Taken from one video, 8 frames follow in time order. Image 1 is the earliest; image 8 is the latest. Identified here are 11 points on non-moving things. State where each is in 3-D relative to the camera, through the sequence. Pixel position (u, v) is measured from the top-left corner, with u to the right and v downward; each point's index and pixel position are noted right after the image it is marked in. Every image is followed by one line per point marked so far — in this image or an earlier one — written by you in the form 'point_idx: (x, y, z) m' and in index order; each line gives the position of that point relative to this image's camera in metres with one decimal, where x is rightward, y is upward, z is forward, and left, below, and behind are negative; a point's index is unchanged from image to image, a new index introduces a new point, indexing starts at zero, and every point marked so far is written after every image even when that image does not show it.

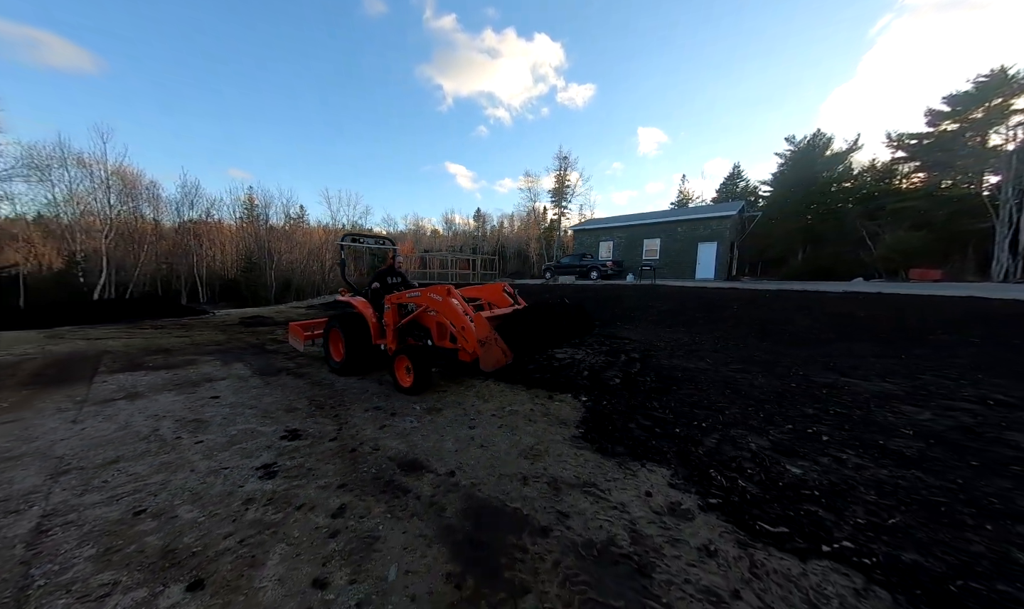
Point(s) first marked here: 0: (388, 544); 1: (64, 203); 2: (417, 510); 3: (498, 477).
0: (-0.7, -1.3, +1.7) m
1: (-23.0, +5.5, +16.7) m
2: (-0.6, -1.3, +1.9) m
3: (-0.1, -1.3, +2.3) m
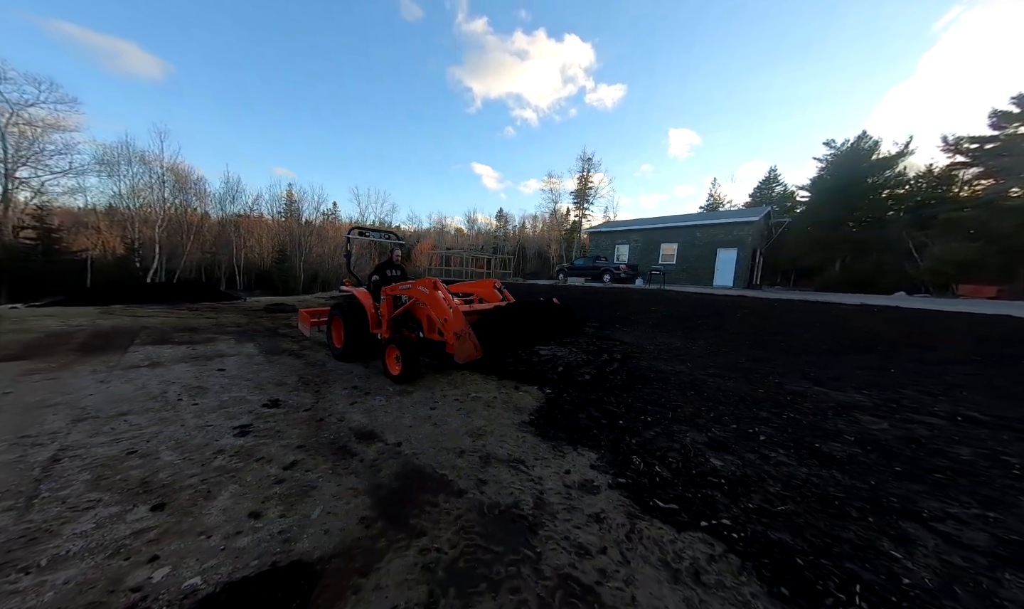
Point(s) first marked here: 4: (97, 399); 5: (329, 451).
0: (-1.2, -1.2, +2.0) m
1: (-22.1, +6.5, +18.5) m
2: (-1.1, -1.2, +2.2) m
3: (-0.6, -1.2, +2.6) m
4: (-4.3, -1.0, +3.2) m
5: (-1.4, -1.2, +2.4) m
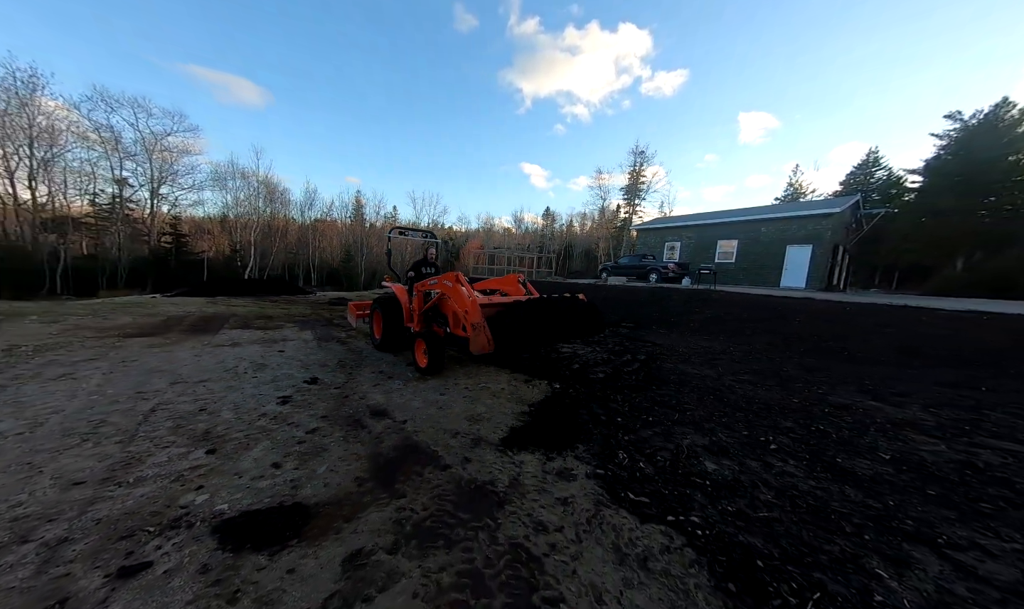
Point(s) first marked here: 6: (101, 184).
0: (-1.4, -1.1, +2.4) m
1: (-19.3, +6.9, +21.9) m
2: (-1.2, -1.1, +2.6) m
3: (-0.7, -1.1, +2.8) m
4: (-4.2, -0.8, +4.1) m
5: (-1.5, -1.1, +2.8) m
6: (-22.4, +6.7, +17.5) m
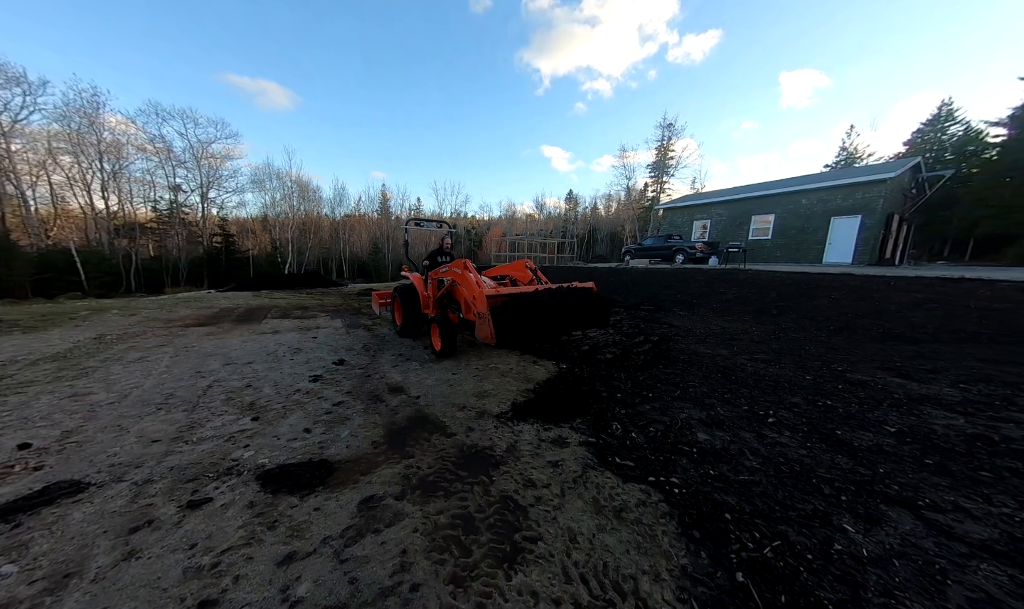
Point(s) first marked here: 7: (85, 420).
0: (-1.4, -1.0, +2.7) m
1: (-17.8, +7.4, +23.4) m
2: (-1.2, -1.0, +2.9) m
3: (-0.7, -1.0, +3.1) m
4: (-4.0, -0.7, +4.6) m
5: (-1.5, -0.9, +3.2) m
6: (-21.3, +6.9, +19.3) m
7: (-3.6, -1.0, +2.6) m
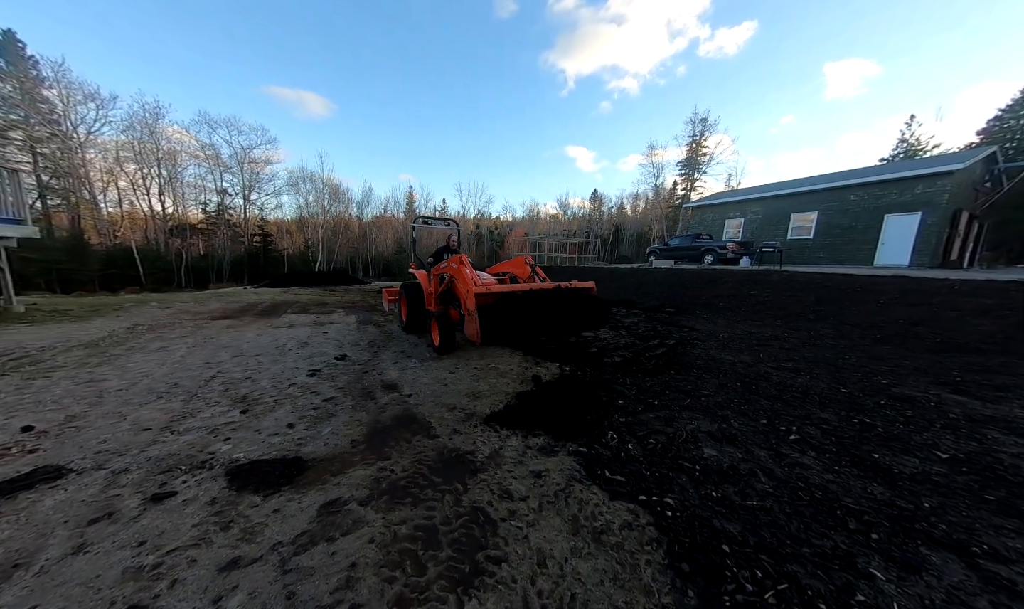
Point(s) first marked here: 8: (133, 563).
0: (-1.5, -1.0, +2.6) m
1: (-16.2, +7.7, +24.5) m
2: (-1.3, -0.9, +2.8) m
3: (-0.7, -0.9, +3.0) m
4: (-4.0, -0.6, +4.7) m
5: (-1.5, -0.9, +3.1) m
6: (-20.0, +7.3, +20.7) m
7: (-3.7, -0.9, +2.7) m
8: (-1.6, -1.1, +1.3) m
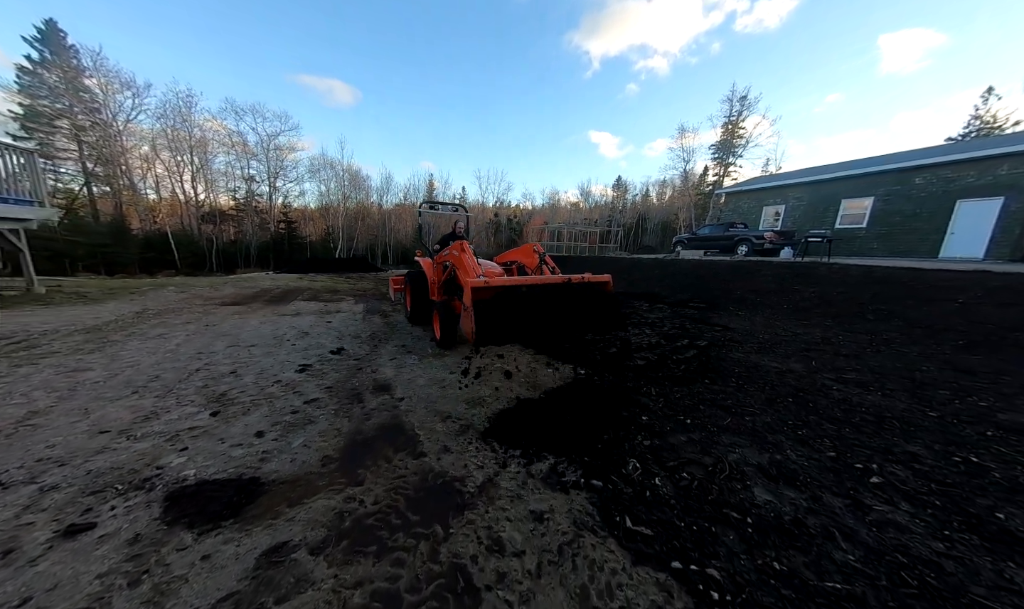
0: (-1.5, -0.9, +2.3) m
1: (-14.7, +8.8, +24.7) m
2: (-1.3, -0.9, +2.5) m
3: (-0.7, -0.9, +2.6) m
4: (-3.8, -0.4, +4.5) m
5: (-1.5, -0.8, +2.8) m
6: (-18.7, +8.3, +21.1) m
7: (-3.7, -0.8, +2.5) m
8: (-1.7, -1.1, +1.0) m
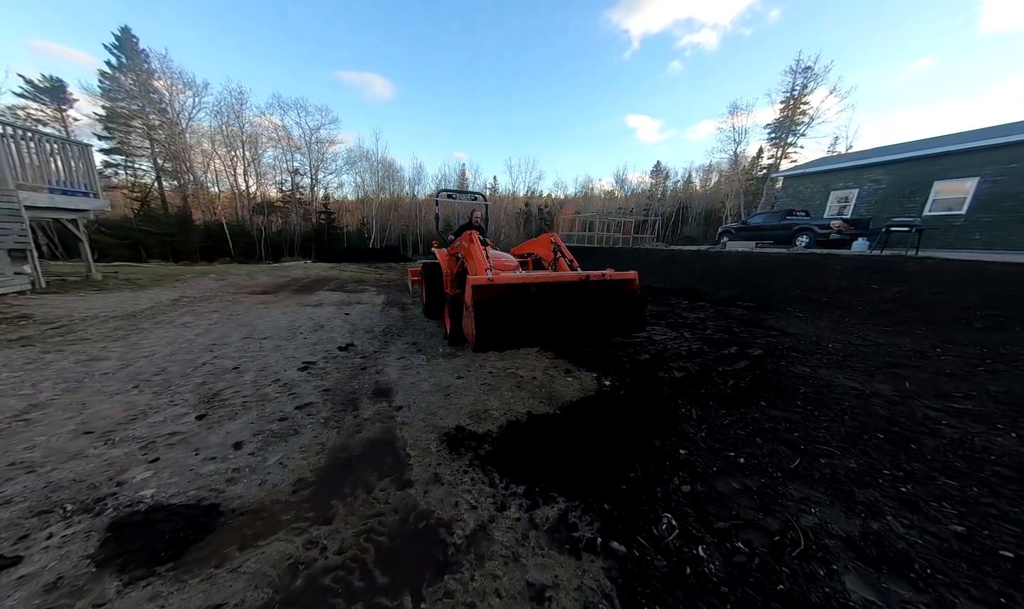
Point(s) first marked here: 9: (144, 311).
0: (-1.4, -0.9, +2.1) m
1: (-12.2, +9.7, +25.3) m
2: (-1.2, -0.9, +2.2) m
3: (-0.6, -0.9, +2.3) m
4: (-3.5, -0.3, +4.5) m
5: (-1.4, -0.8, +2.5) m
6: (-16.6, +9.3, +22.1) m
7: (-3.6, -0.7, +2.5) m
8: (-1.8, -1.1, +0.8) m
9: (-5.8, -0.1, +4.9) m
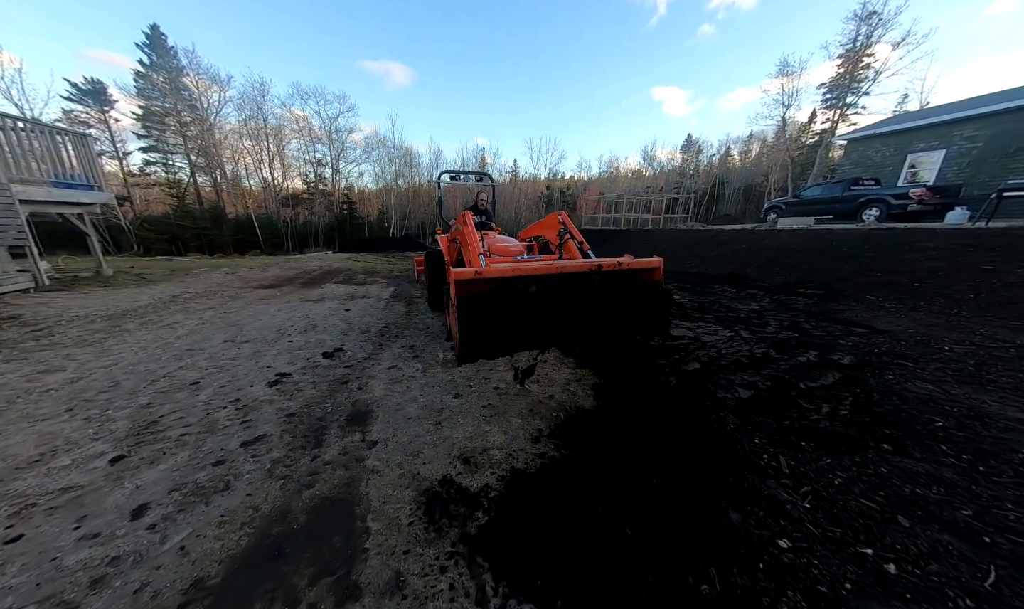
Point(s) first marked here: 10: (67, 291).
0: (-1.4, -0.9, +1.5) m
1: (-10.7, +10.6, +25.0) m
2: (-1.2, -0.9, +1.7) m
3: (-0.6, -0.9, +1.7) m
4: (-3.3, -0.3, +4.1) m
5: (-1.3, -0.8, +2.0) m
6: (-15.2, +9.9, +22.1) m
7: (-3.5, -0.8, +2.1) m
8: (-1.8, -1.2, +0.3) m
9: (-5.6, -0.1, +4.6) m
10: (-7.7, +0.2, +5.4) m
